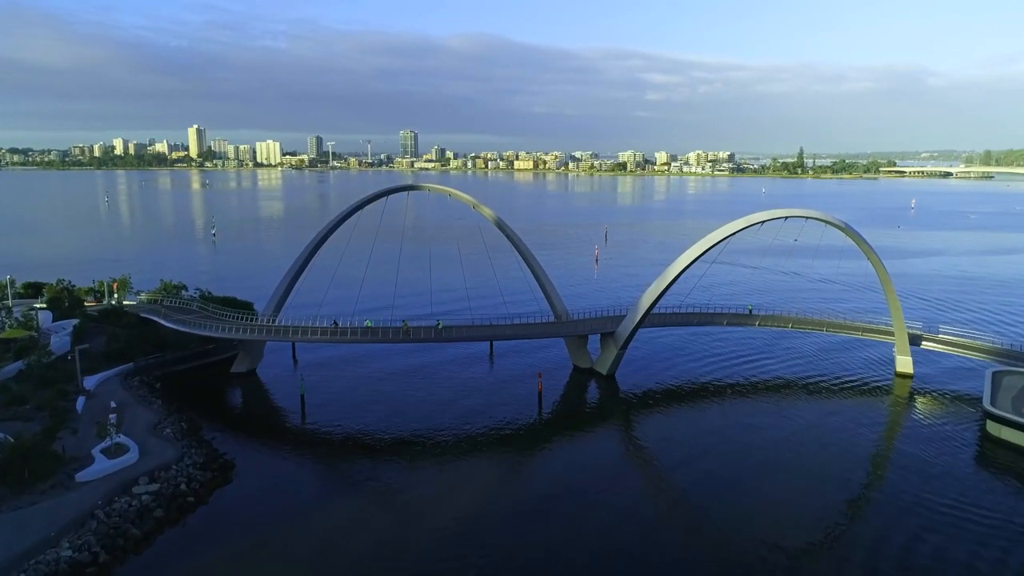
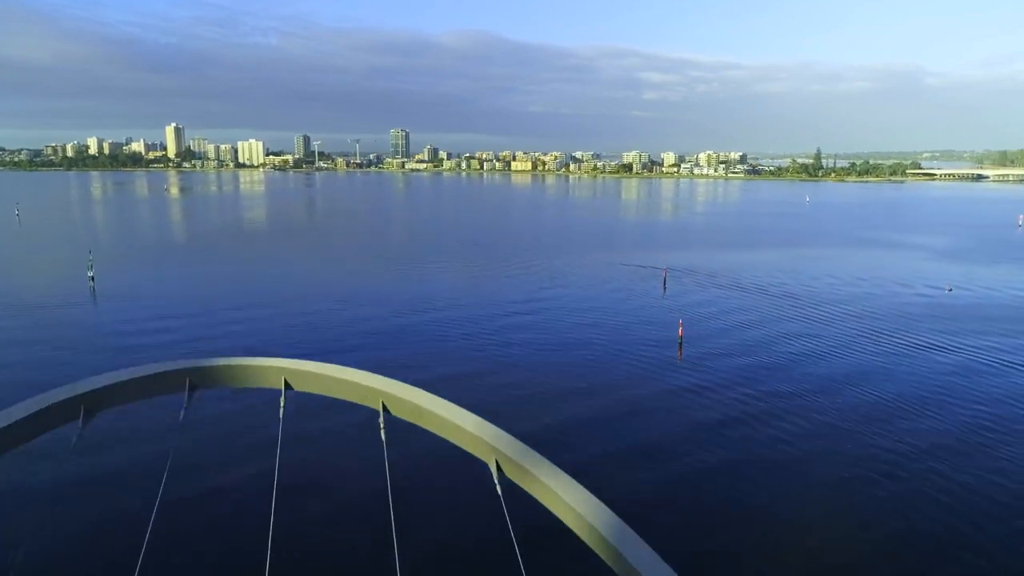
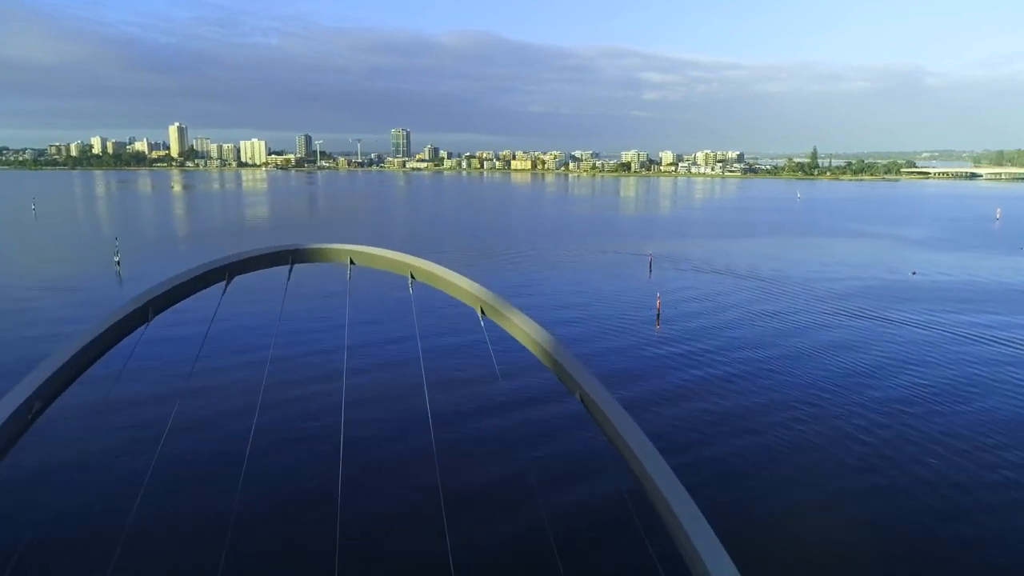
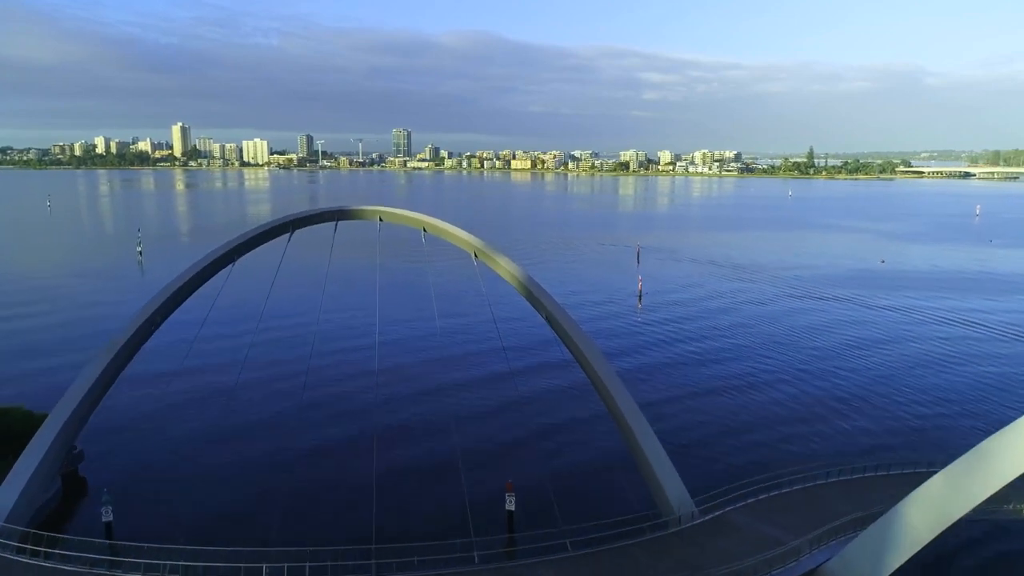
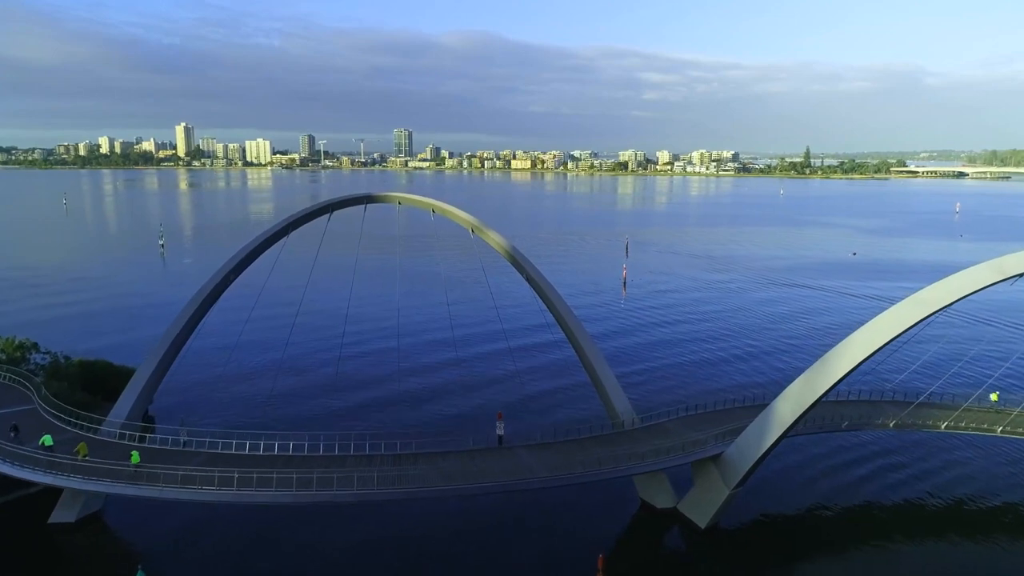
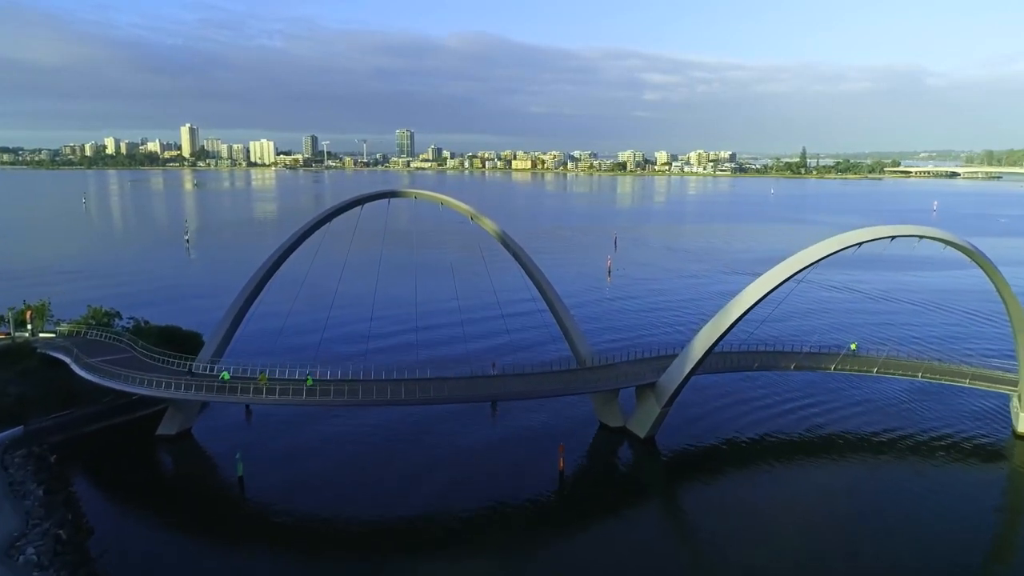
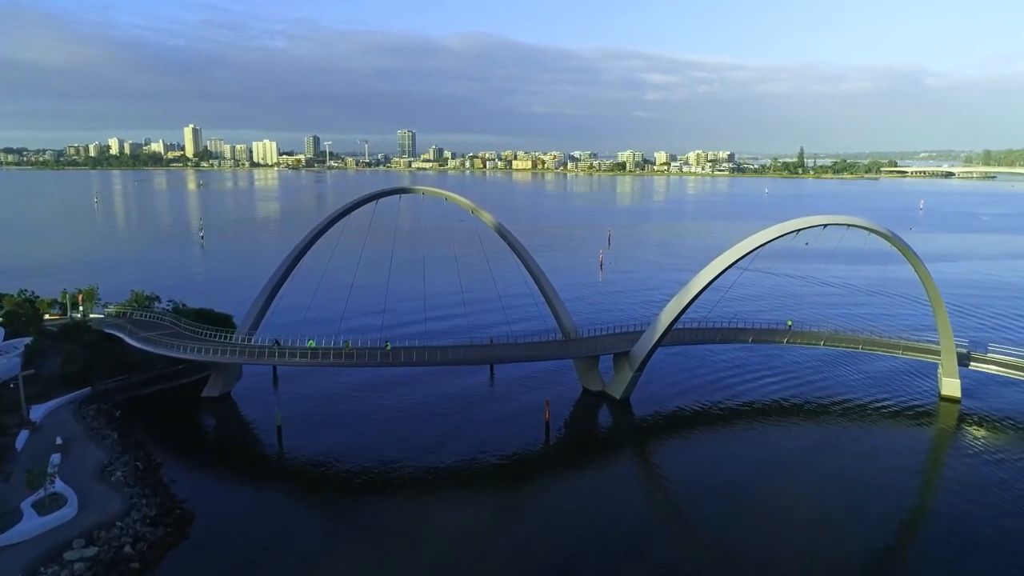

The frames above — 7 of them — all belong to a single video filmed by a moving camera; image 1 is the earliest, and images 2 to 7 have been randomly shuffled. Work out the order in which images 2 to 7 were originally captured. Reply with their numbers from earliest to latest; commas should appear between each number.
7, 6, 5, 4, 3, 2
